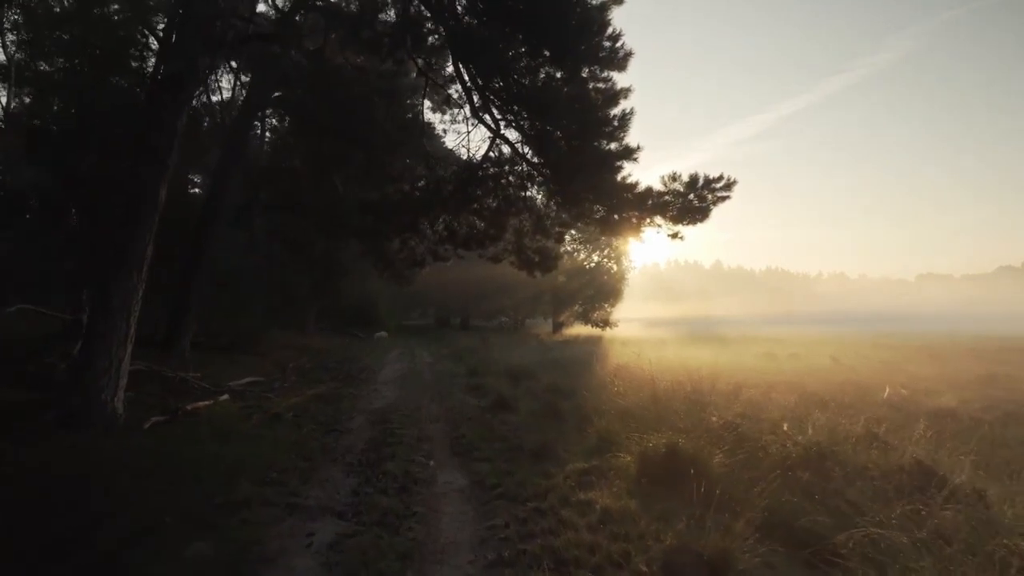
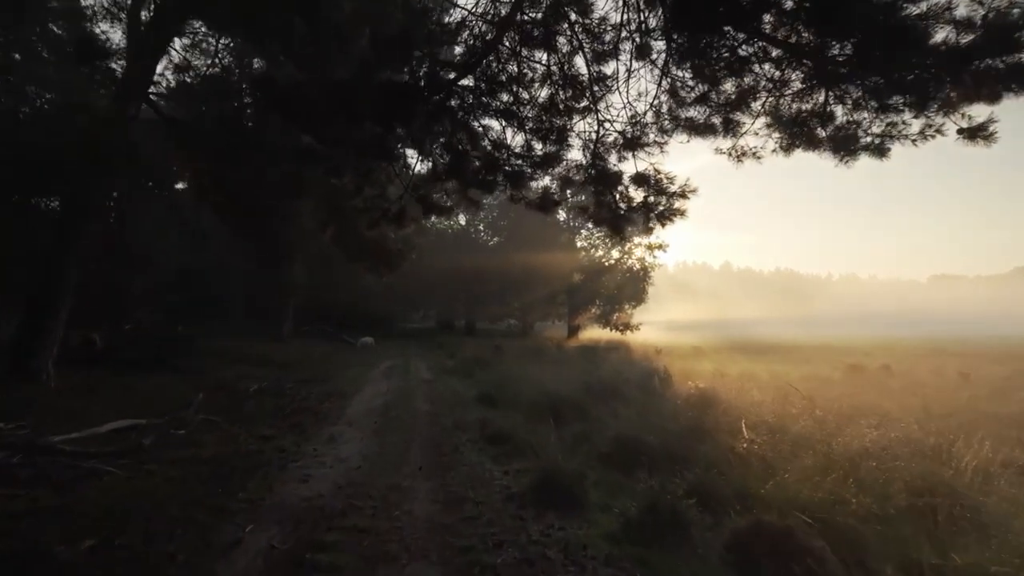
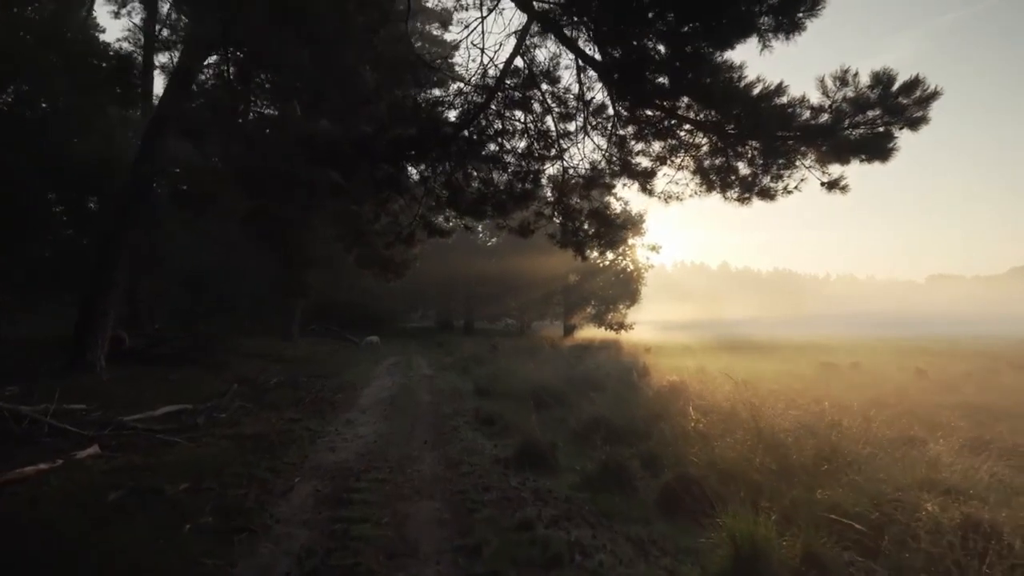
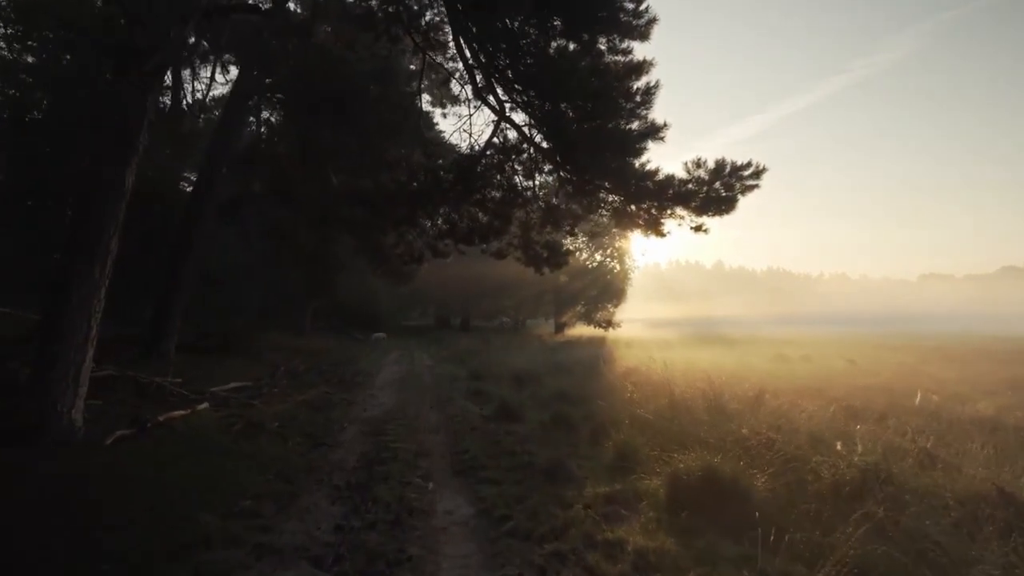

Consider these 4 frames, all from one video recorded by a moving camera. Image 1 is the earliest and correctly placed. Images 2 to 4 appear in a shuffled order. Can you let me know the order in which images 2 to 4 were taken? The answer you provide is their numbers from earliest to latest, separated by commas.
4, 3, 2
